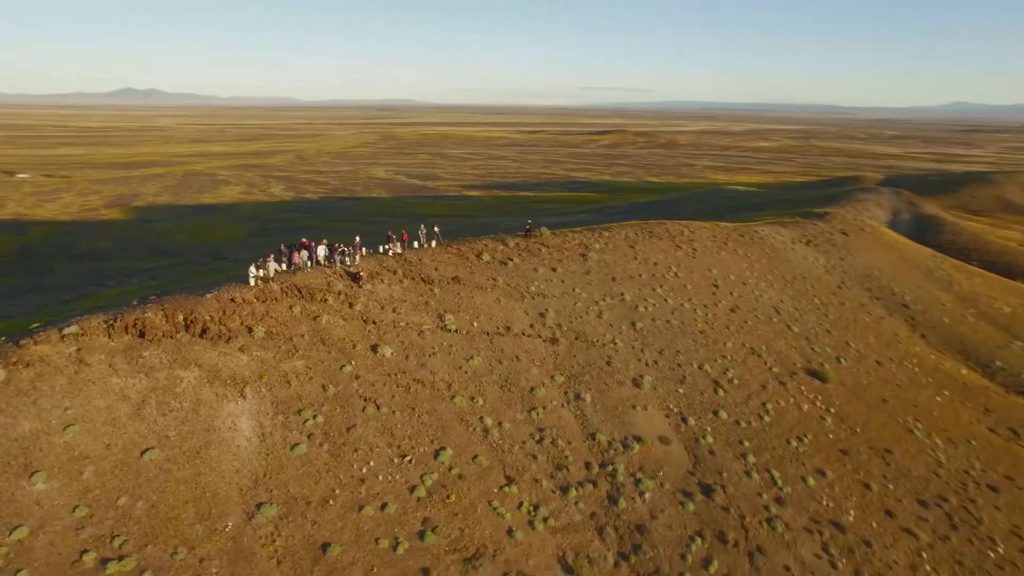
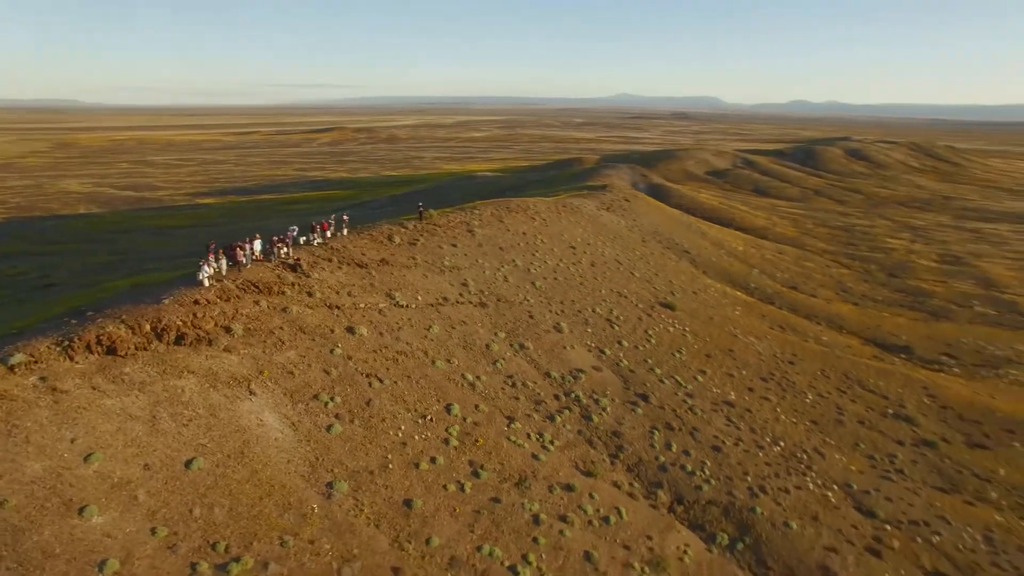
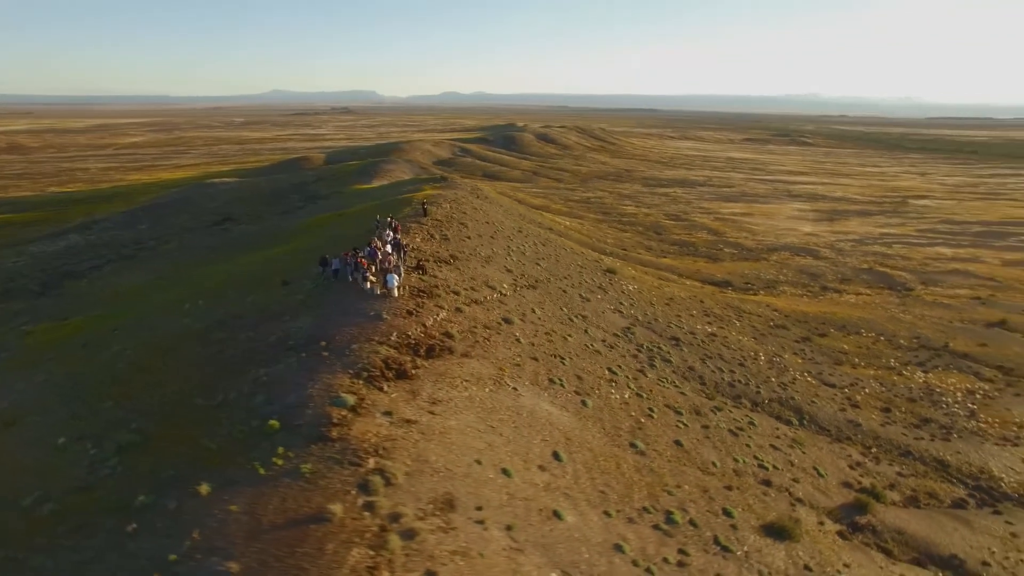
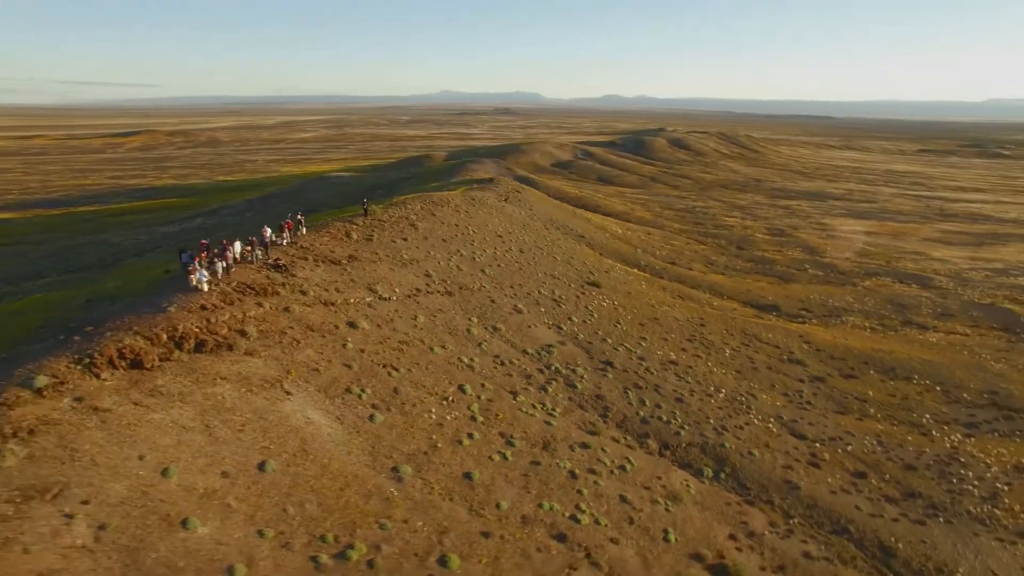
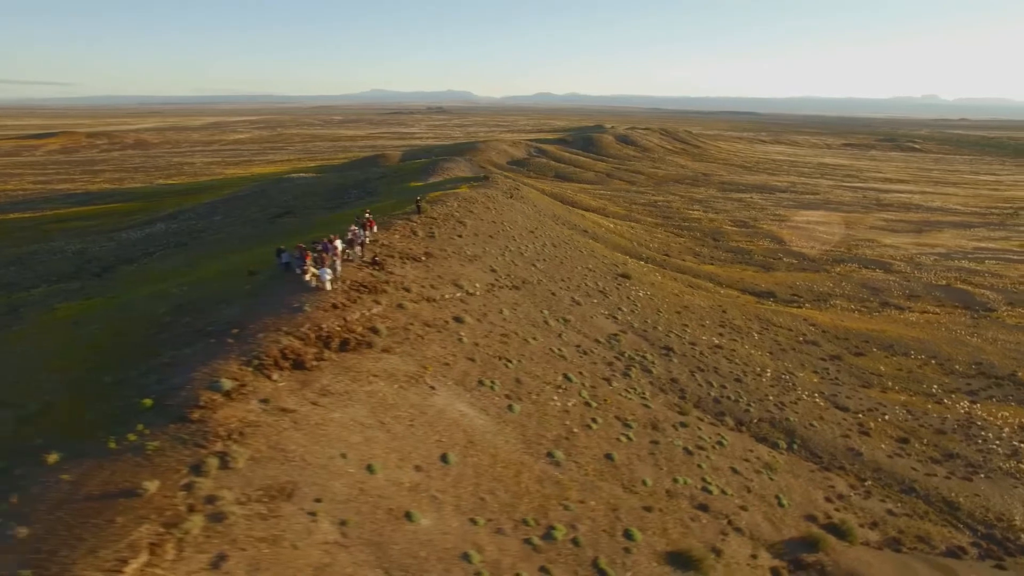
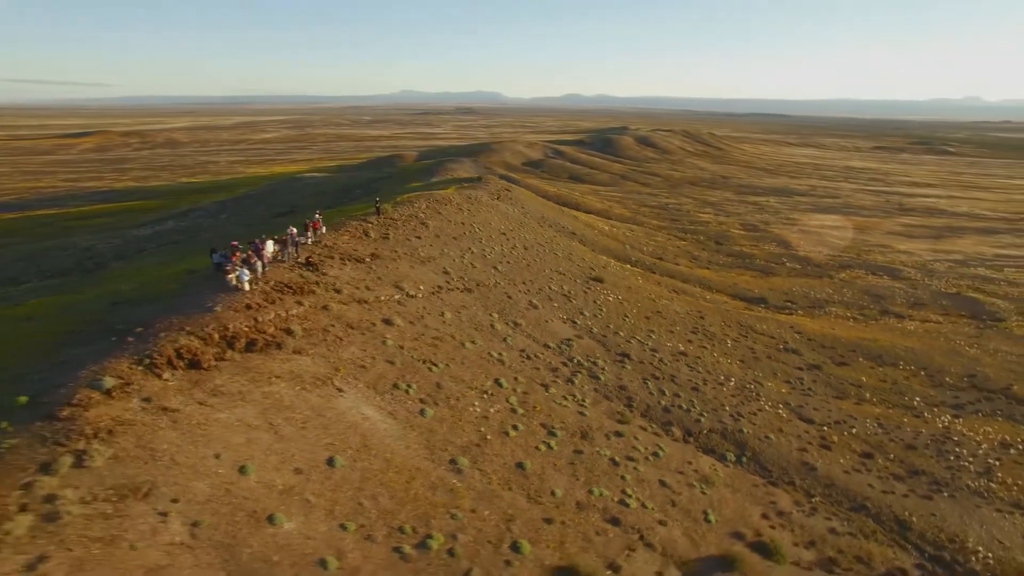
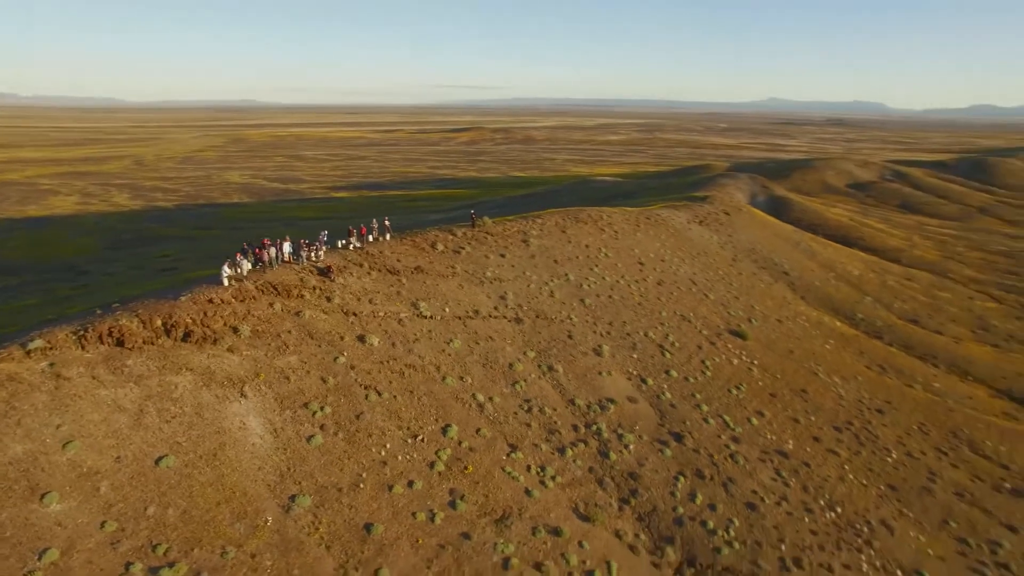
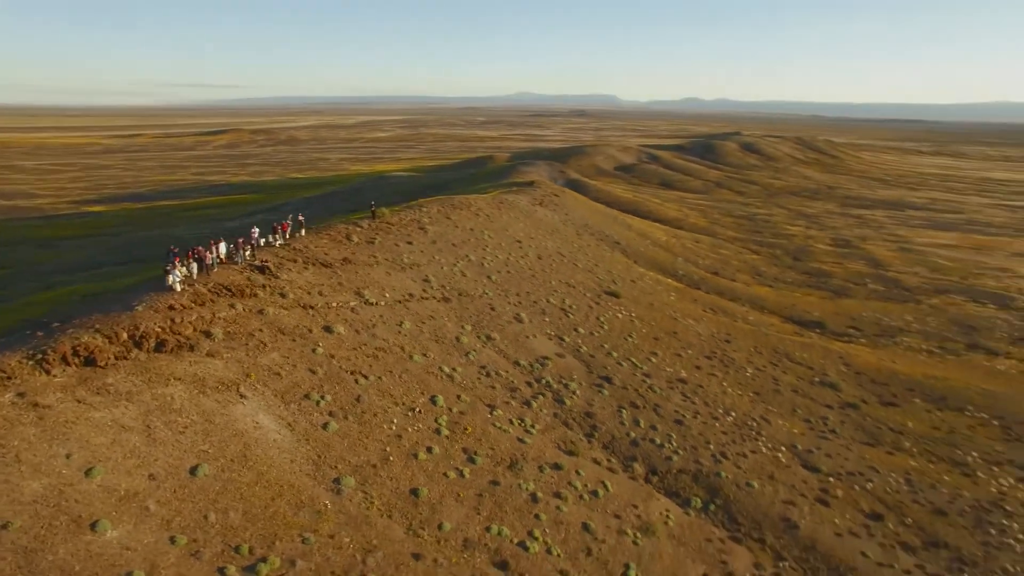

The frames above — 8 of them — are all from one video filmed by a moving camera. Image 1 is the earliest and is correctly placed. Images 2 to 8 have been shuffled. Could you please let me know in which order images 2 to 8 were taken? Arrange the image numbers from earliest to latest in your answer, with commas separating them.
7, 2, 8, 4, 6, 5, 3
